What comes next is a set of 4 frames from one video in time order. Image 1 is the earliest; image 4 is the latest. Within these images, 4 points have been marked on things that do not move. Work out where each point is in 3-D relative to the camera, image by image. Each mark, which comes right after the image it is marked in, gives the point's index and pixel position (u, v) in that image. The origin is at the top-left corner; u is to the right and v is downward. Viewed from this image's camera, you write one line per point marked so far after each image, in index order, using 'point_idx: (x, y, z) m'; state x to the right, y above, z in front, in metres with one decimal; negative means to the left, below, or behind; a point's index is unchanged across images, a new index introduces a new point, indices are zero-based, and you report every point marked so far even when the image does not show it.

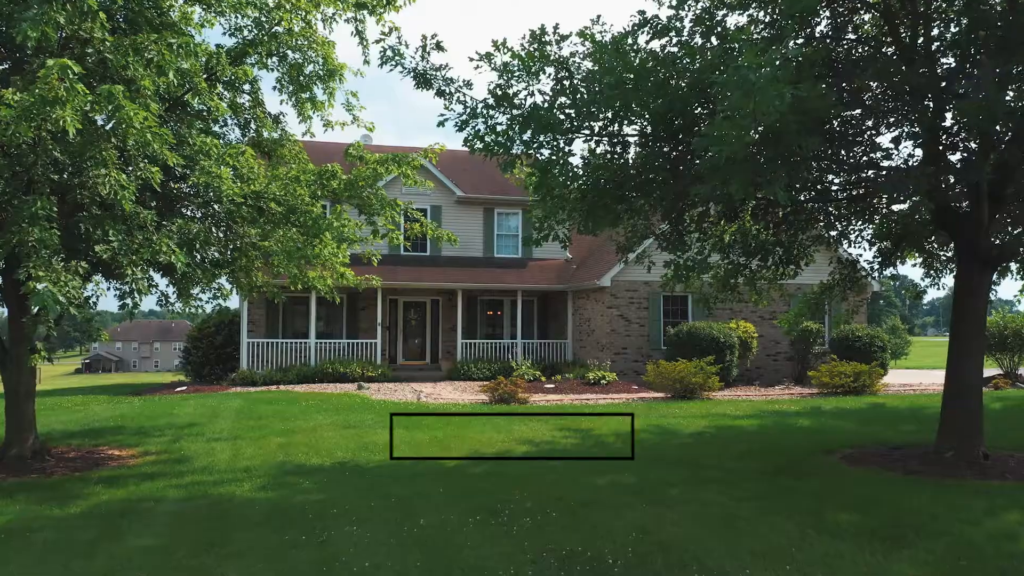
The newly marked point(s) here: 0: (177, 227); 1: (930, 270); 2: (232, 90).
0: (-3.8, +0.7, +8.9) m
1: (+6.9, +0.3, +13.0) m
2: (-4.1, +2.9, +11.7) m
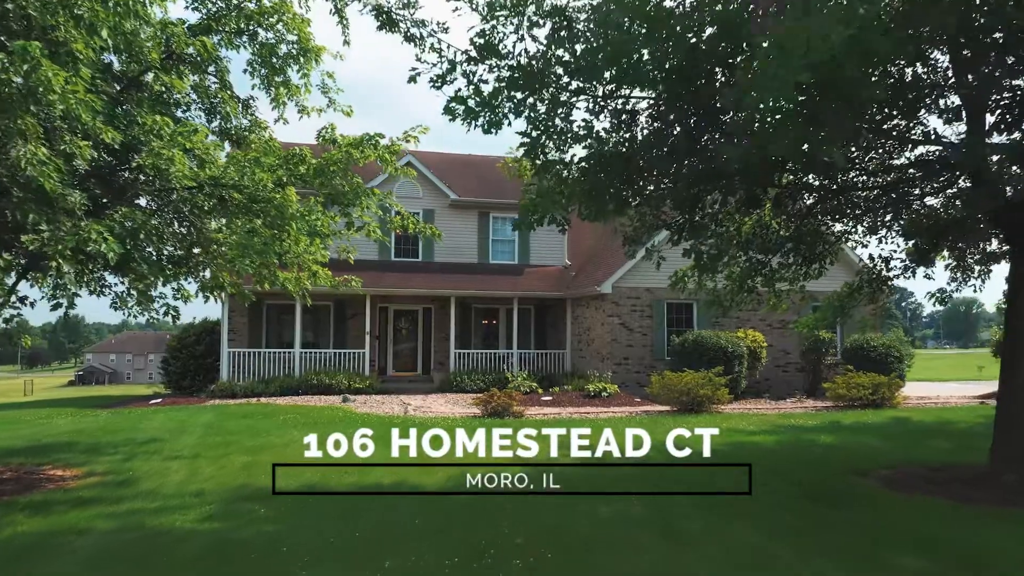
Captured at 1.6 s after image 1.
0: (-3.9, +0.7, +7.8) m
1: (+6.8, +0.2, +11.9) m
2: (-4.2, +2.9, +10.6) m
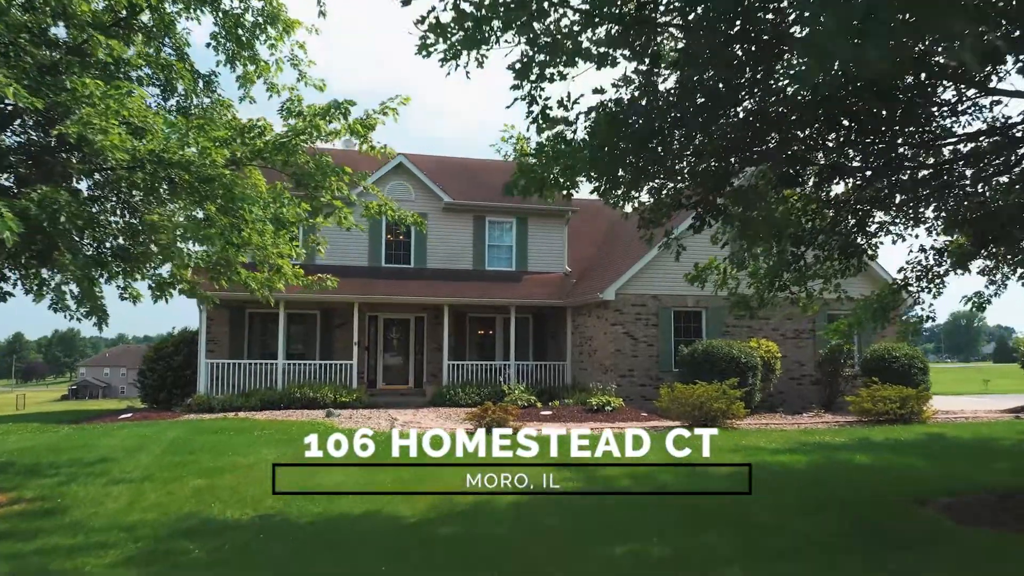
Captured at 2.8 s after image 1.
0: (-3.9, +0.8, +6.6) m
1: (+6.7, +0.2, +10.7) m
2: (-4.3, +2.9, +9.3) m
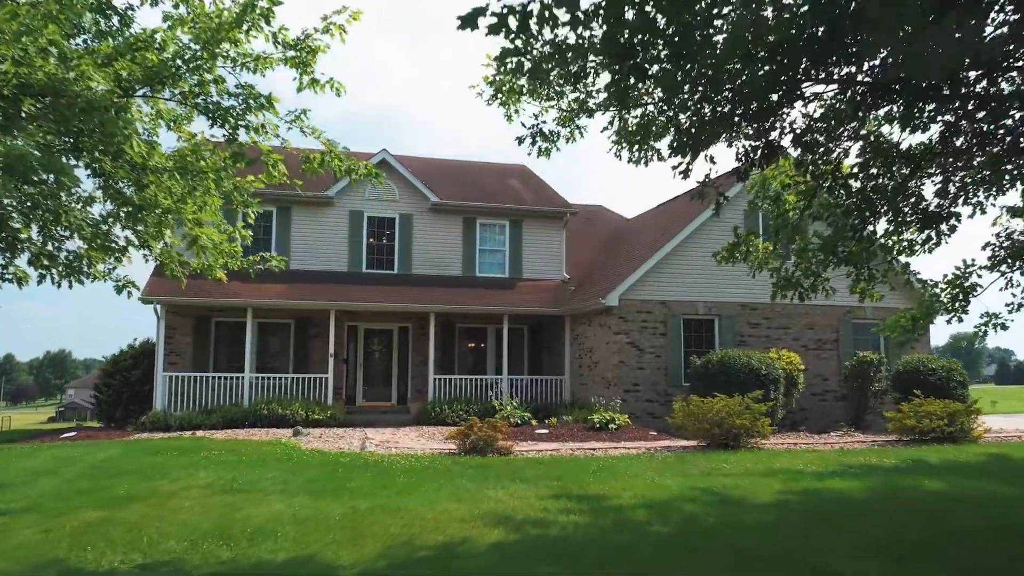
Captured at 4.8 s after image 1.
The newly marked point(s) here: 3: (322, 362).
0: (-4.0, +1.0, +4.7) m
1: (+6.6, +0.4, +8.8) m
2: (-4.4, +3.1, +7.5) m
3: (-4.8, -1.9, +20.0) m
